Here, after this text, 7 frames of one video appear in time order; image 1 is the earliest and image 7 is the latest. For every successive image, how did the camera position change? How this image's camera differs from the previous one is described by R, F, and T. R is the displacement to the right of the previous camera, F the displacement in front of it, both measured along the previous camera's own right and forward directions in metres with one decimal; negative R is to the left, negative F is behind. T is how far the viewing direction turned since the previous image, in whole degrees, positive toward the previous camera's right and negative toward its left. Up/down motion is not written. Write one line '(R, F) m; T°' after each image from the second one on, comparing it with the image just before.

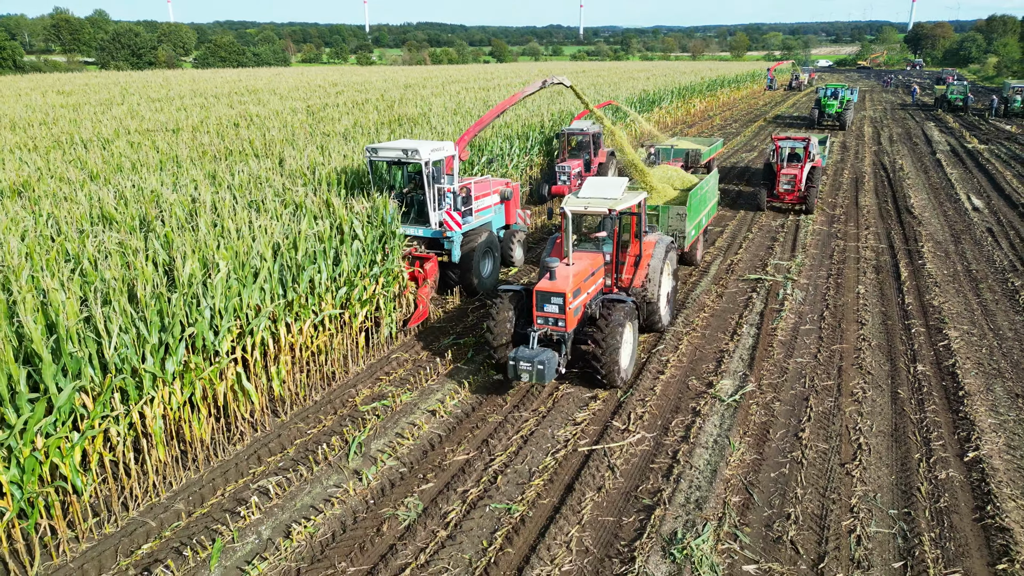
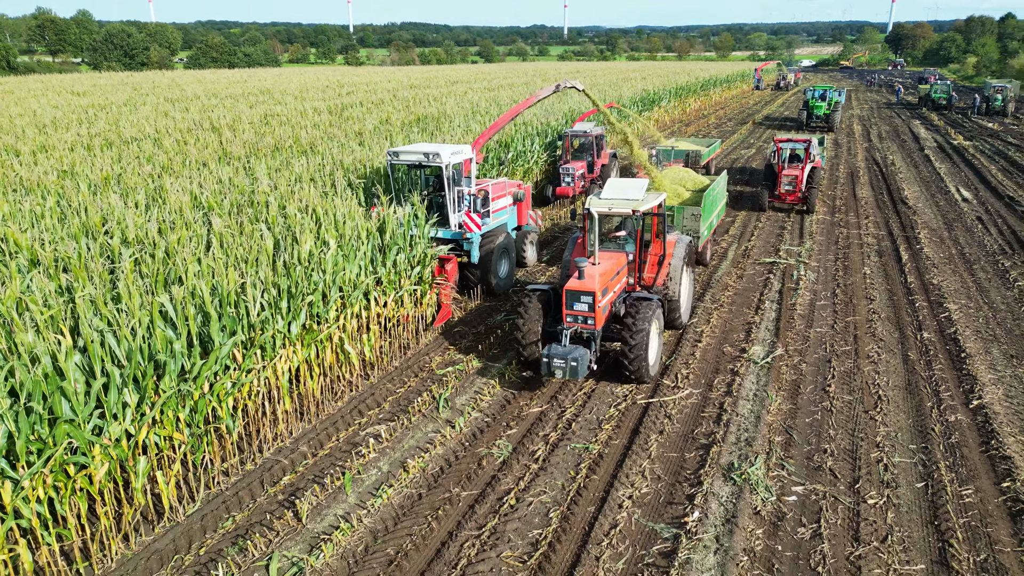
(-0.8, -0.9) m; +1°
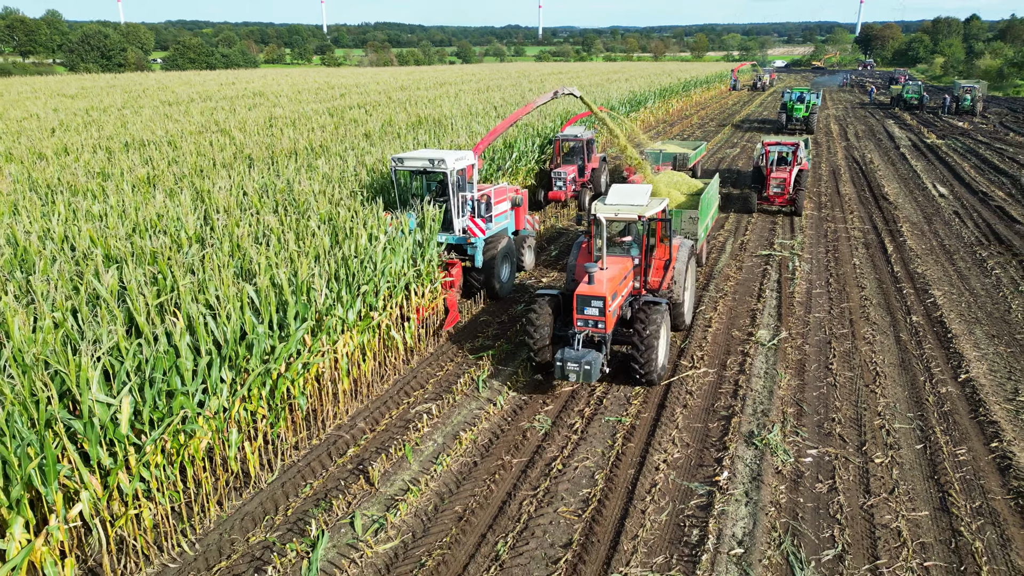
(-0.6, -0.6) m; +2°
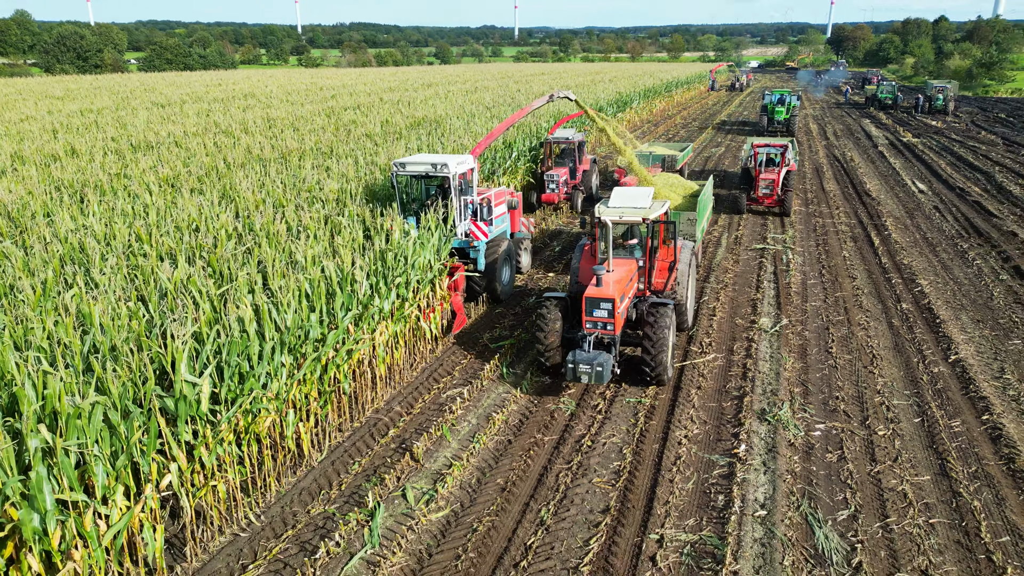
(-0.5, -0.4) m; +2°
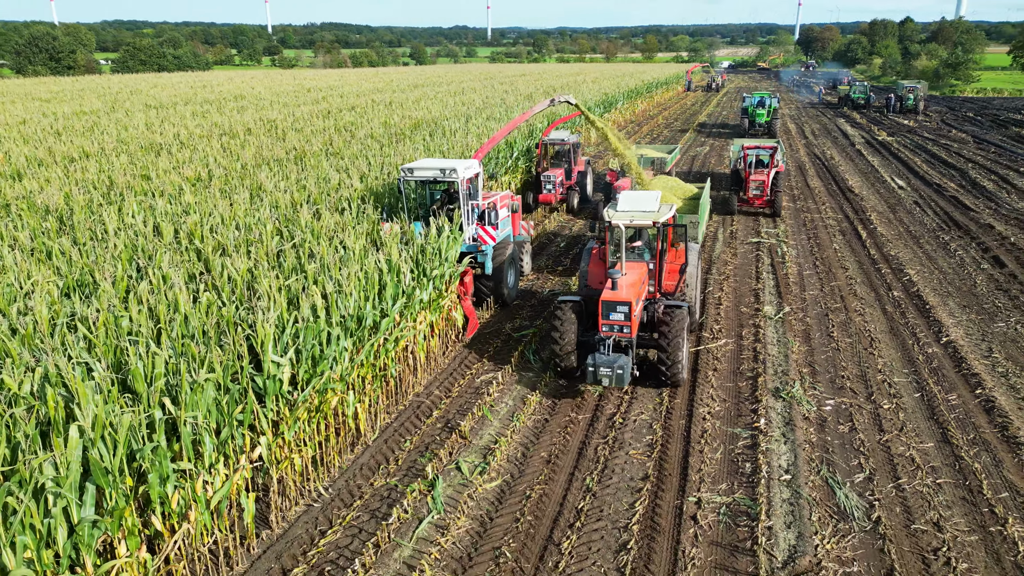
(-0.6, -0.5) m; +2°
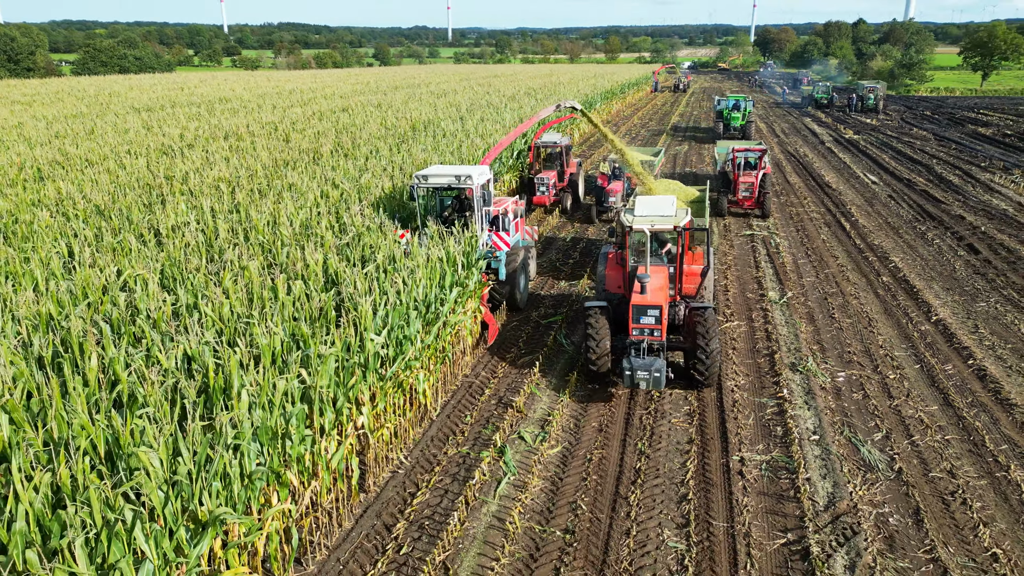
(-0.9, -0.6) m; +3°
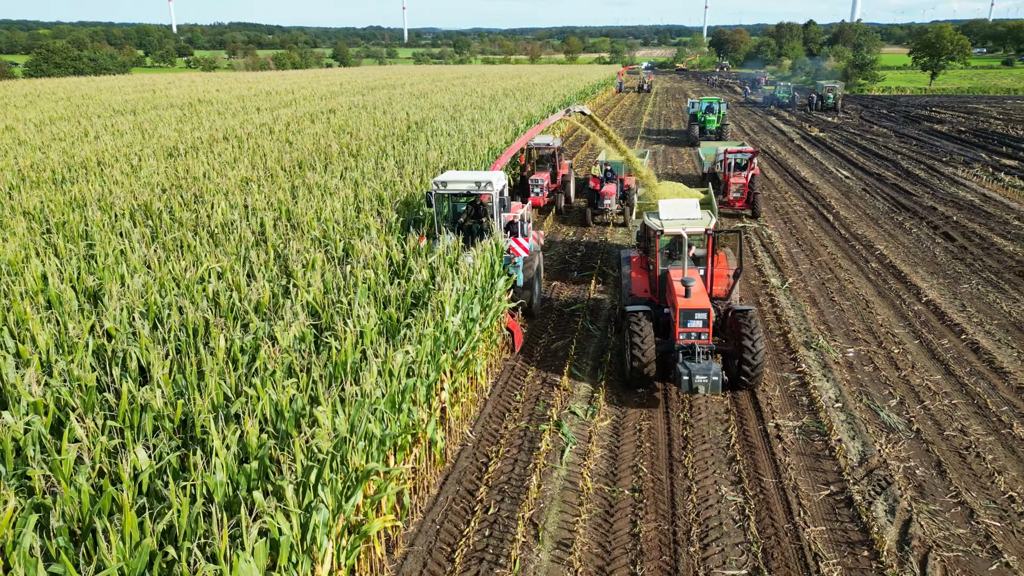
(-0.9, -0.5) m; +3°
